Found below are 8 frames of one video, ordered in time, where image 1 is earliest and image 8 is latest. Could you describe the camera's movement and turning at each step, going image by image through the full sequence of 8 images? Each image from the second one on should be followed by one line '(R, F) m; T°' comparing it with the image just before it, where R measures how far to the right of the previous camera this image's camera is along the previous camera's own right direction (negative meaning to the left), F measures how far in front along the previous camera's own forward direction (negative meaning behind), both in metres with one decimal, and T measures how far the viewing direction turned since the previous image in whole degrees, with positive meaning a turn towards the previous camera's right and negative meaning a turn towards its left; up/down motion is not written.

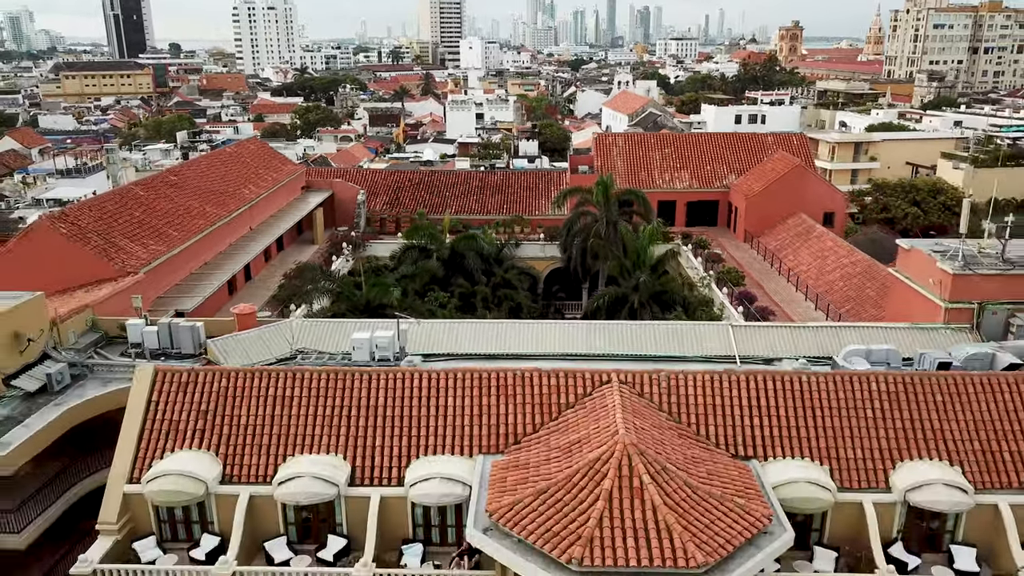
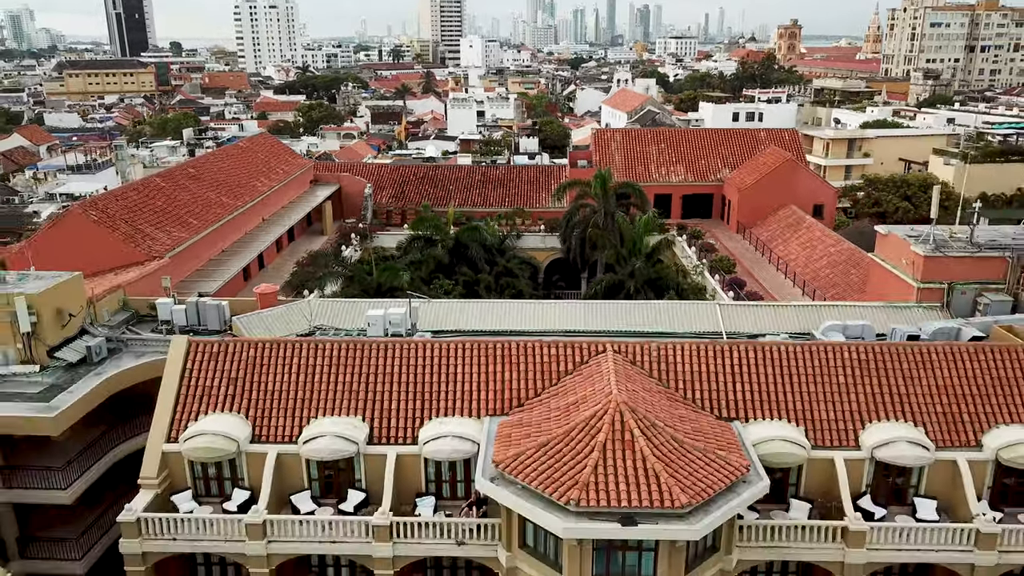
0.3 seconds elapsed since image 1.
(-0.1, -1.7) m; 0°
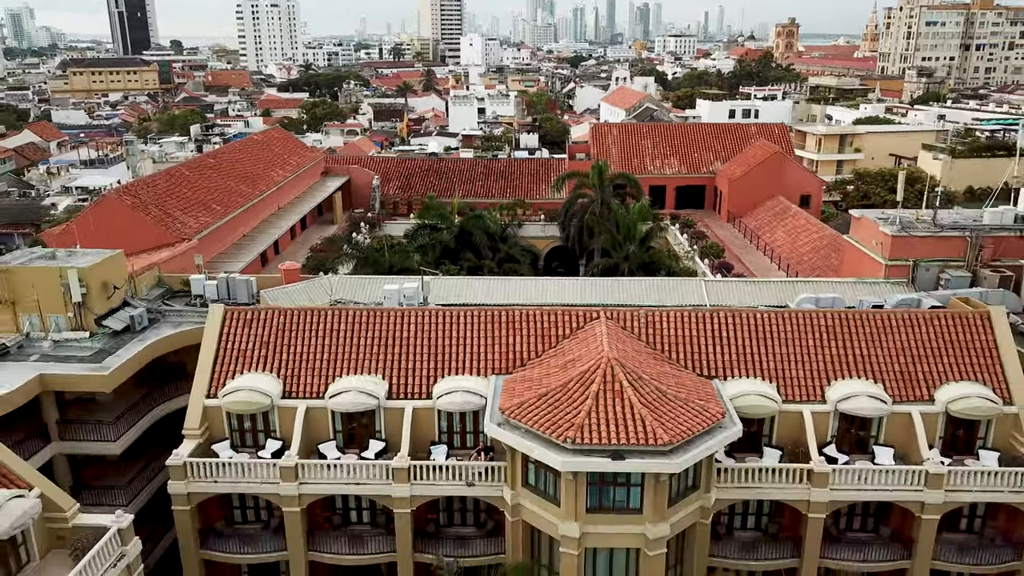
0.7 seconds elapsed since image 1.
(-0.1, -2.3) m; 0°
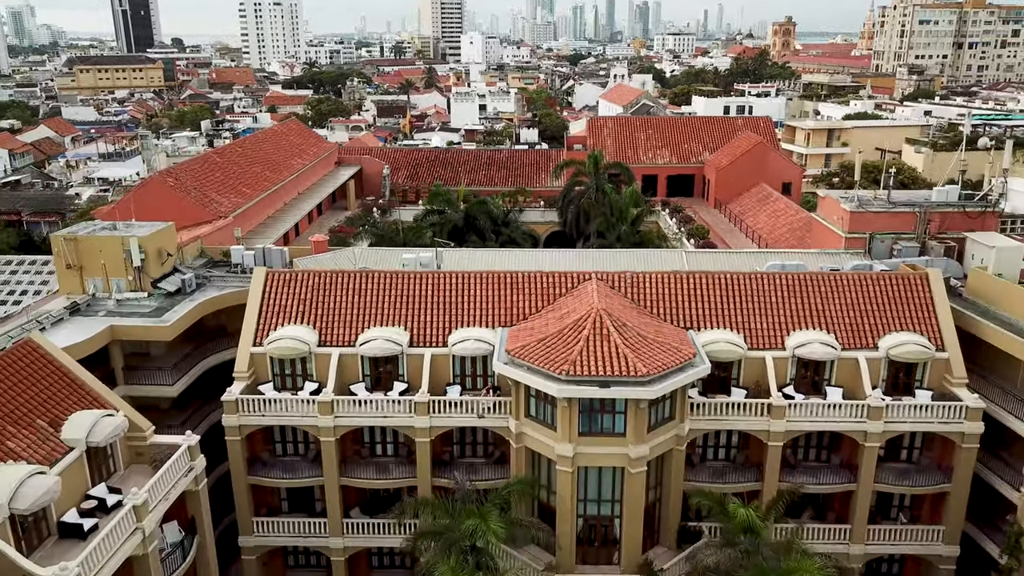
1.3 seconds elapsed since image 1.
(-0.1, -3.5) m; 0°
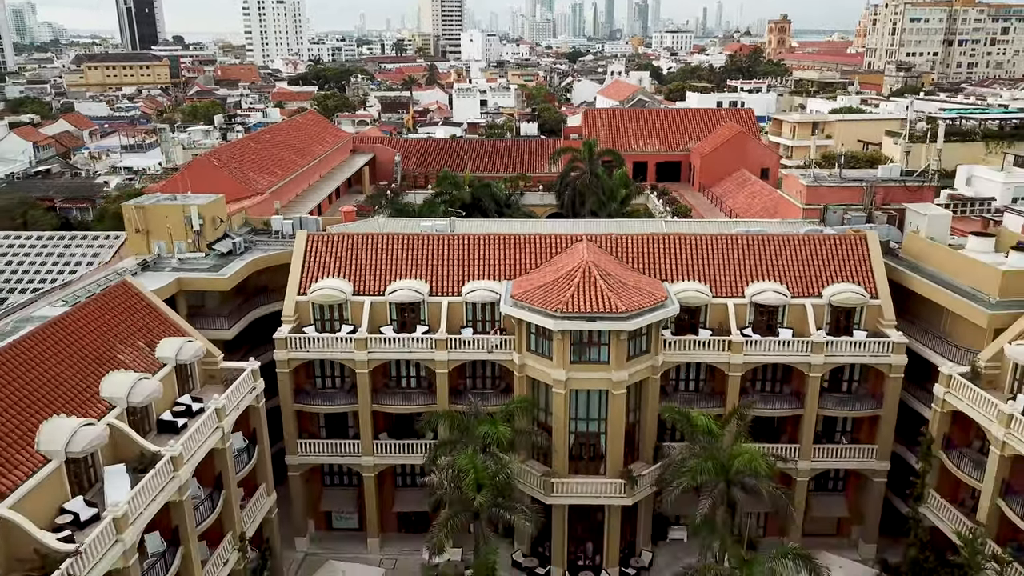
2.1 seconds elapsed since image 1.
(-0.1, -4.8) m; 0°
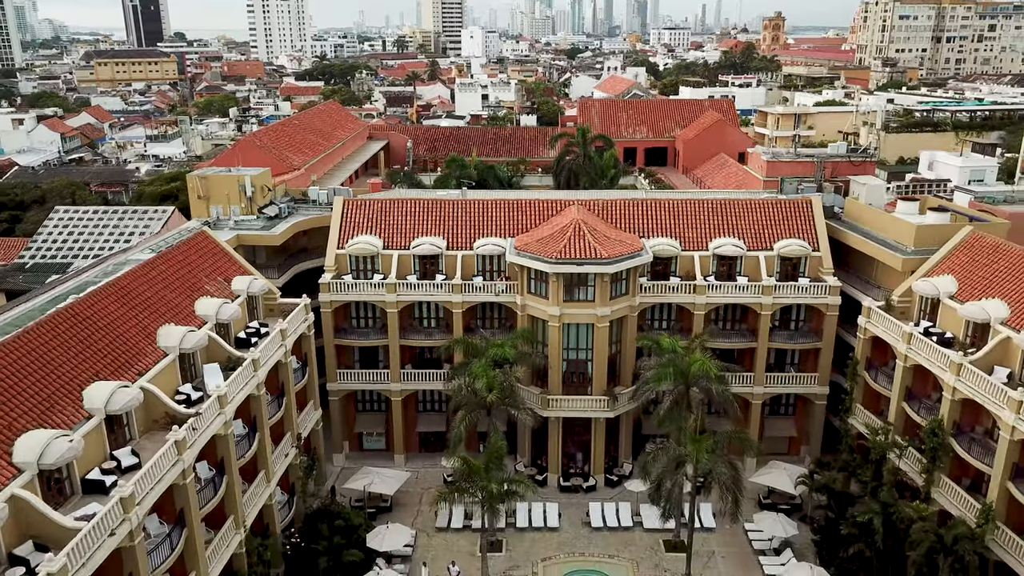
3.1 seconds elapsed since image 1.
(-0.2, -6.0) m; 0°
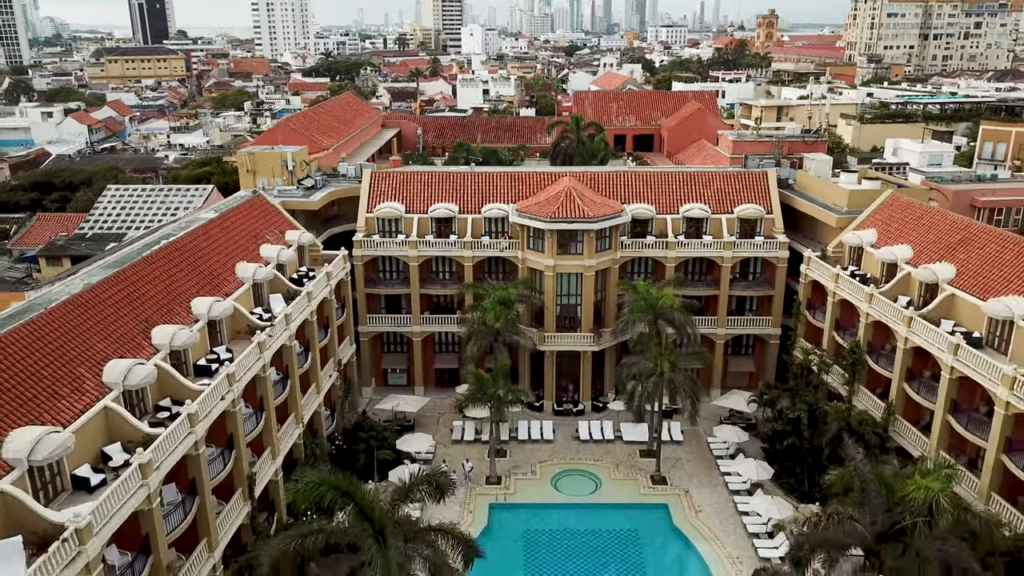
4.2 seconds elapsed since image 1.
(-0.1, -6.7) m; 0°
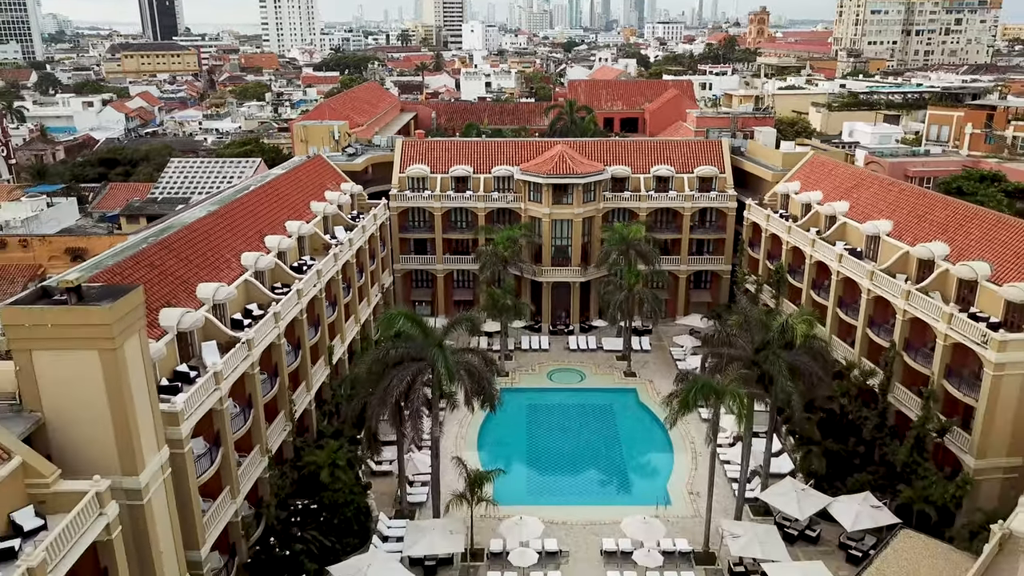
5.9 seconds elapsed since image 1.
(-0.3, -10.6) m; 0°
